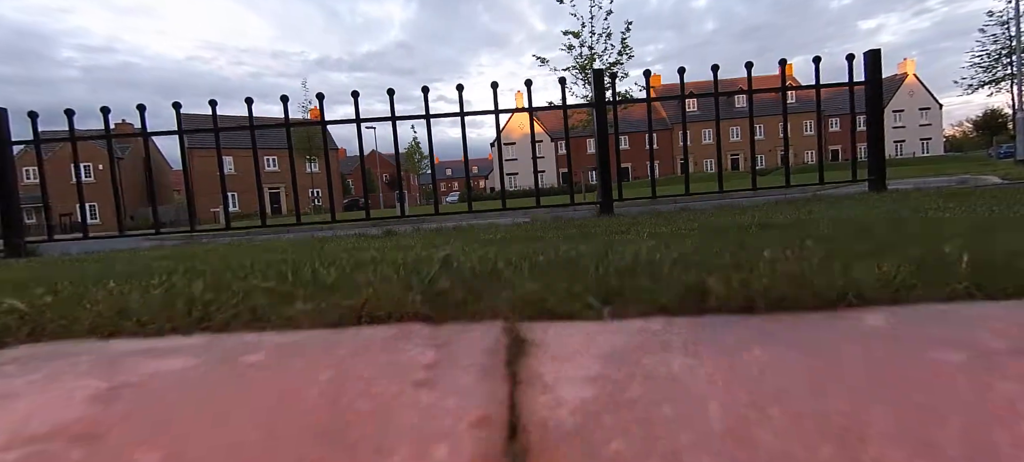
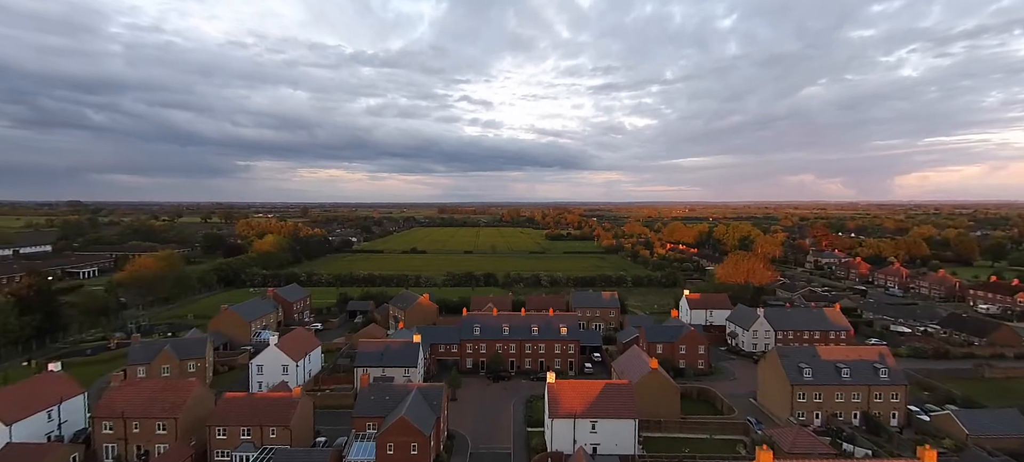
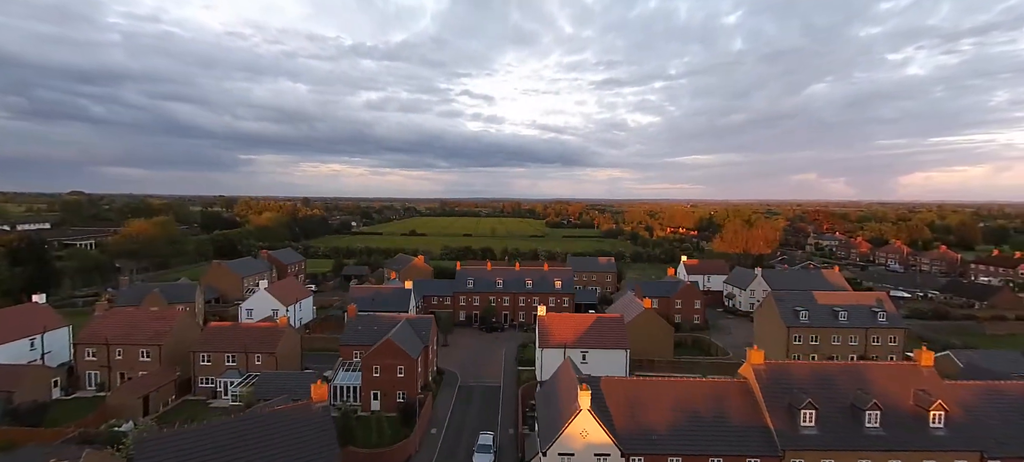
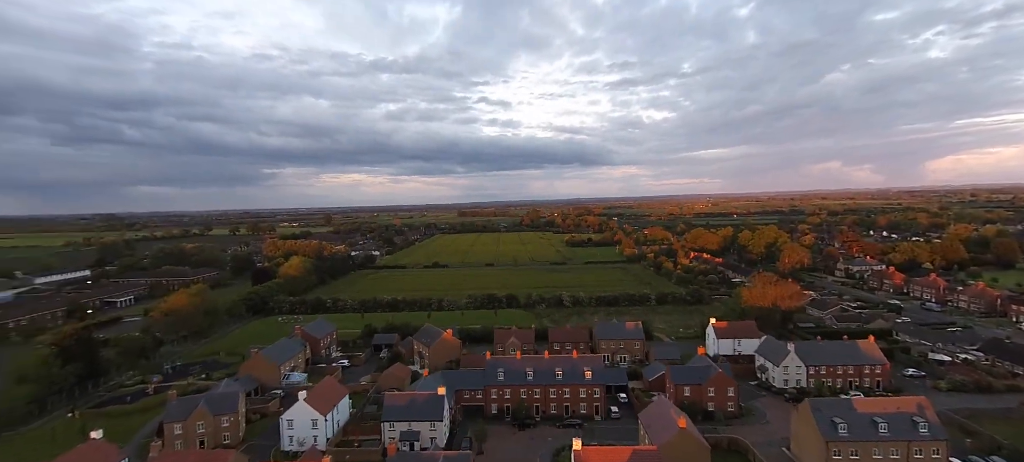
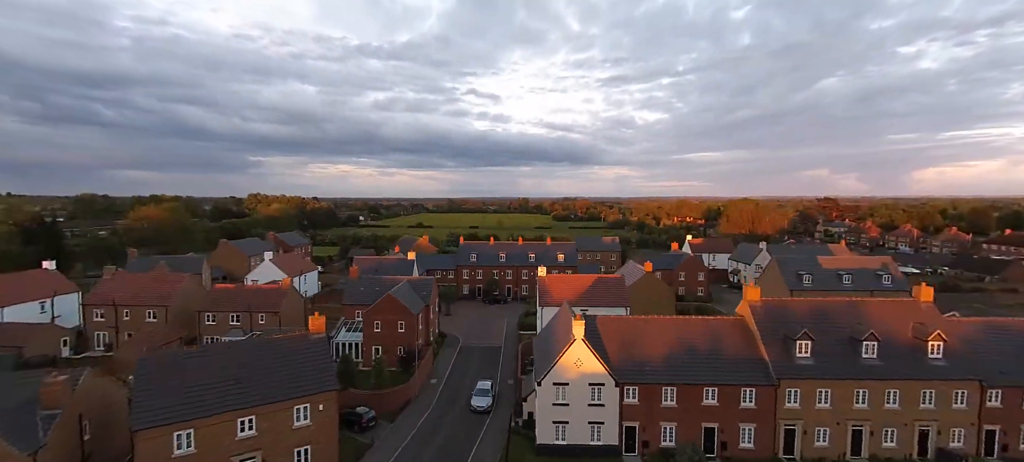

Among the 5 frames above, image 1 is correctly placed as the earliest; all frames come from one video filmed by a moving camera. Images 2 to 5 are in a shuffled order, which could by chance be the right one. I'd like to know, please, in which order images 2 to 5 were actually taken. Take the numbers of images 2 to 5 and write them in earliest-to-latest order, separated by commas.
5, 3, 2, 4
